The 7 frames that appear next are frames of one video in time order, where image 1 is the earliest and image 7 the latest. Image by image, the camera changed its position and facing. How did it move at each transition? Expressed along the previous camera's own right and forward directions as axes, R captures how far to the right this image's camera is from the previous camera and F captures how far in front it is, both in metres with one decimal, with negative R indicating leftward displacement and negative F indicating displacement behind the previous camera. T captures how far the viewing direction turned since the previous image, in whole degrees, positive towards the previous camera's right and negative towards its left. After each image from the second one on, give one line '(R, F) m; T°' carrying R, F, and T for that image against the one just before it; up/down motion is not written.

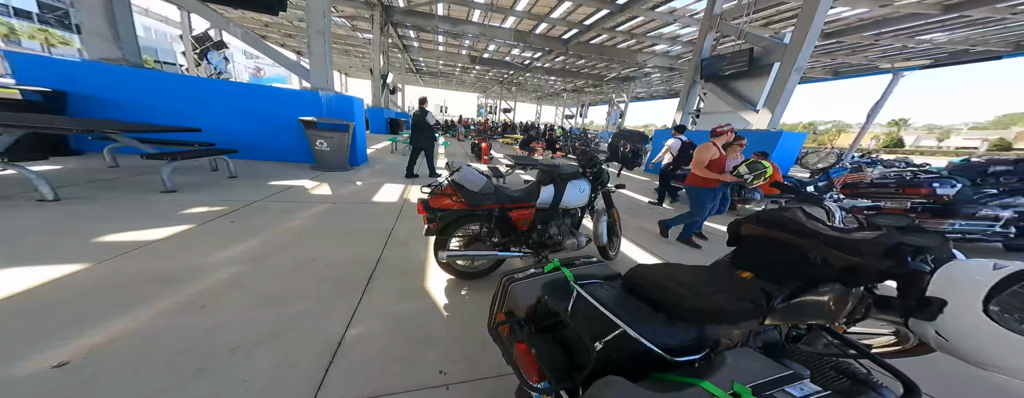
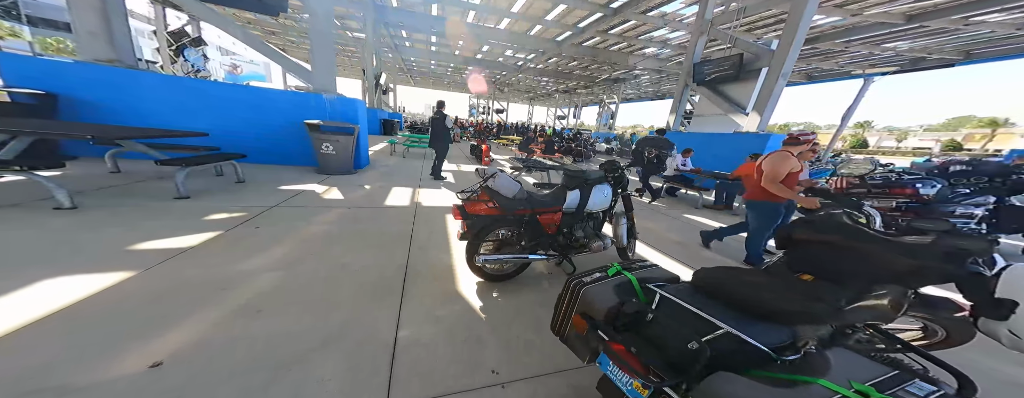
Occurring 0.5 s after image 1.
(-0.3, -0.1) m; +2°
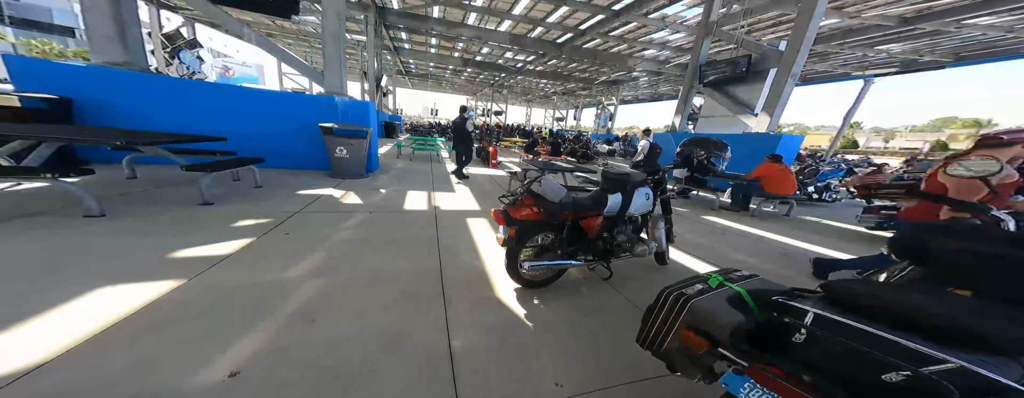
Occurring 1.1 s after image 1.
(-0.3, 0.0) m; +1°
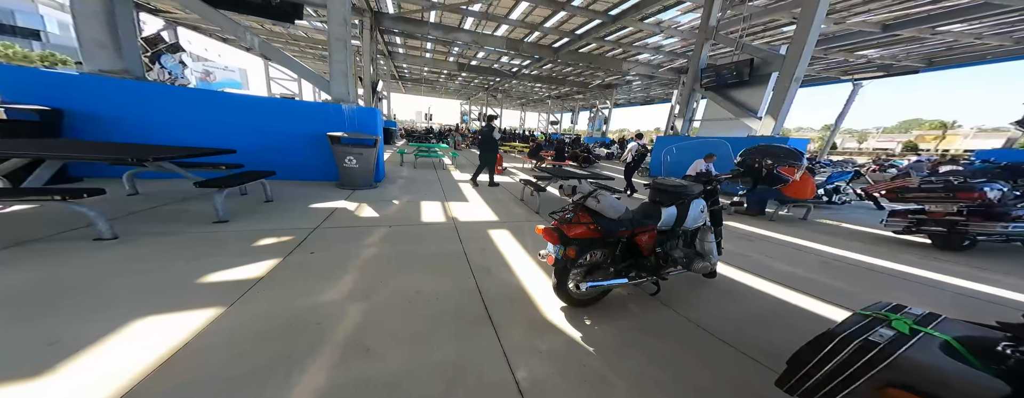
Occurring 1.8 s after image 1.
(-0.4, +0.1) m; +2°
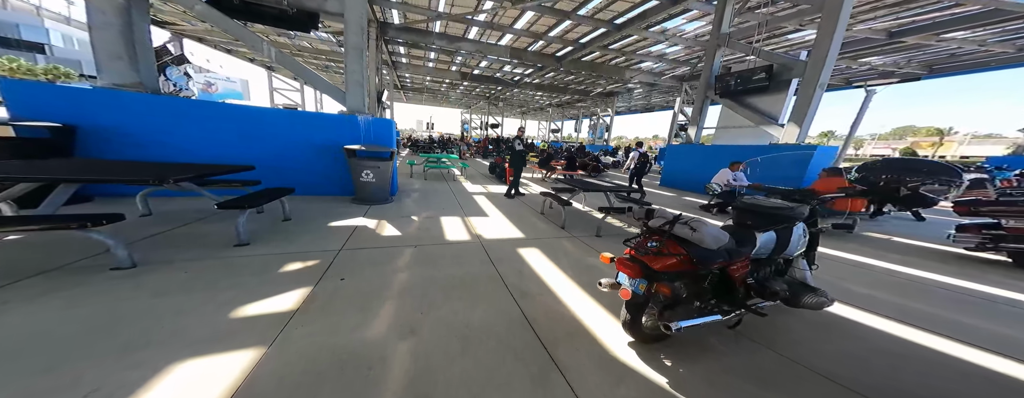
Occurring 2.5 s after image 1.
(-0.4, +0.2) m; 0°
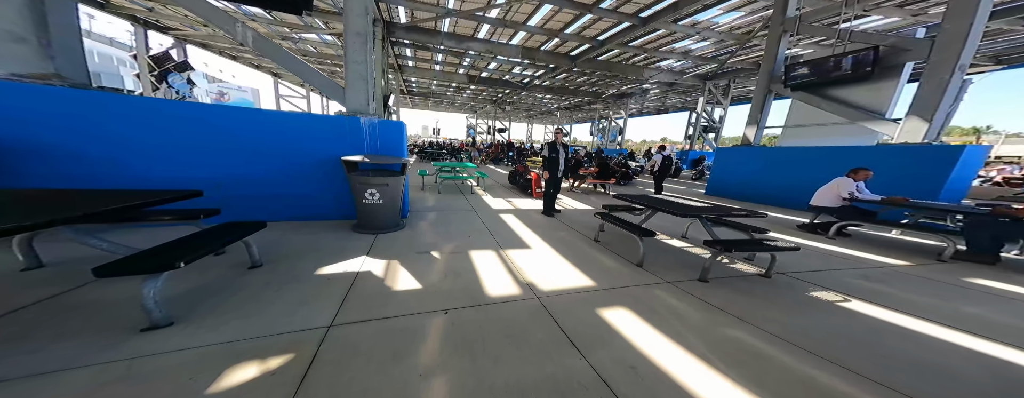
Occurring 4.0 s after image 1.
(-0.6, +1.1) m; -1°
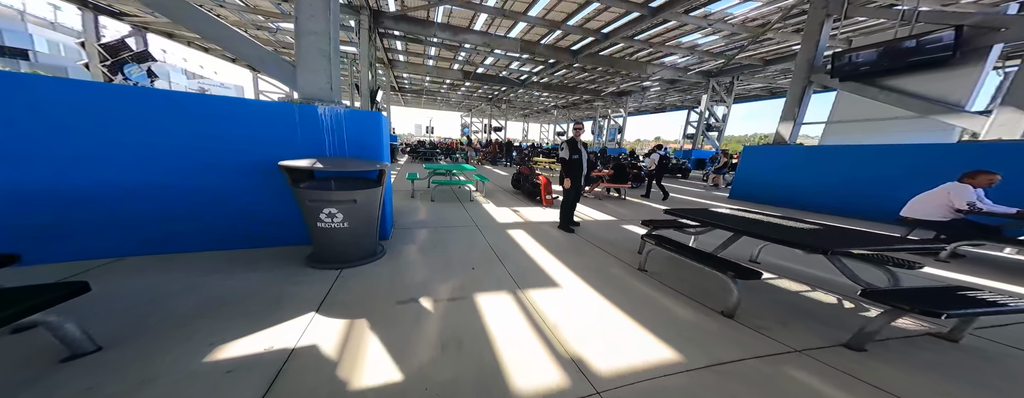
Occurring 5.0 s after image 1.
(-0.3, +1.0) m; +1°
